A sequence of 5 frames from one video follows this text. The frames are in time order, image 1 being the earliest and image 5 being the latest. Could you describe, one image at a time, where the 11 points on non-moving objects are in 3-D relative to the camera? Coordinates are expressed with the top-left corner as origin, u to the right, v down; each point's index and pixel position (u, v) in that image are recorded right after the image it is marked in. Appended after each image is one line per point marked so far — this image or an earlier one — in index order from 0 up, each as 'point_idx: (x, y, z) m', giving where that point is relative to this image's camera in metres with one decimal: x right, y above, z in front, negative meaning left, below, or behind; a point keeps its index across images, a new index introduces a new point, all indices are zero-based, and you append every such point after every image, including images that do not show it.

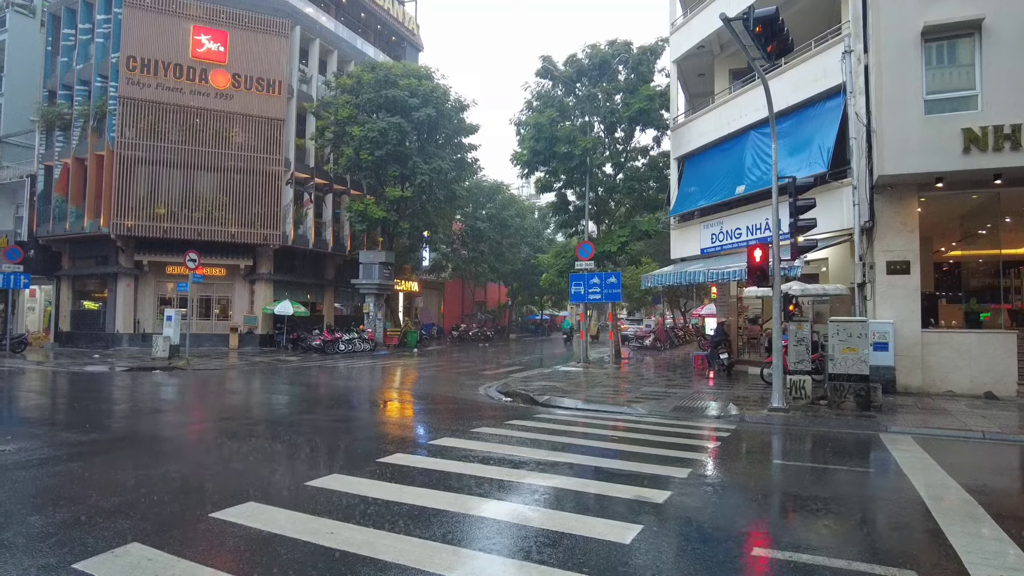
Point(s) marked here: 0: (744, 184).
0: (+5.9, +2.7, +16.8) m
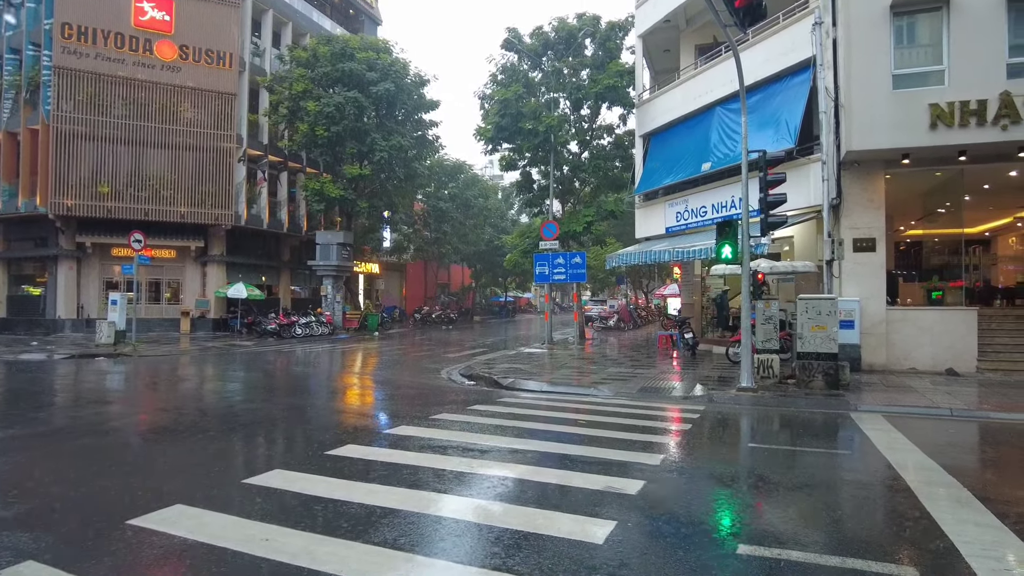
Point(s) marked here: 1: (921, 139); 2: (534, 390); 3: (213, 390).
0: (+5.0, +3.2, +16.5) m
1: (+7.8, +2.8, +12.5) m
2: (+0.4, -1.9, +12.2) m
3: (-5.4, -1.8, +11.9) m
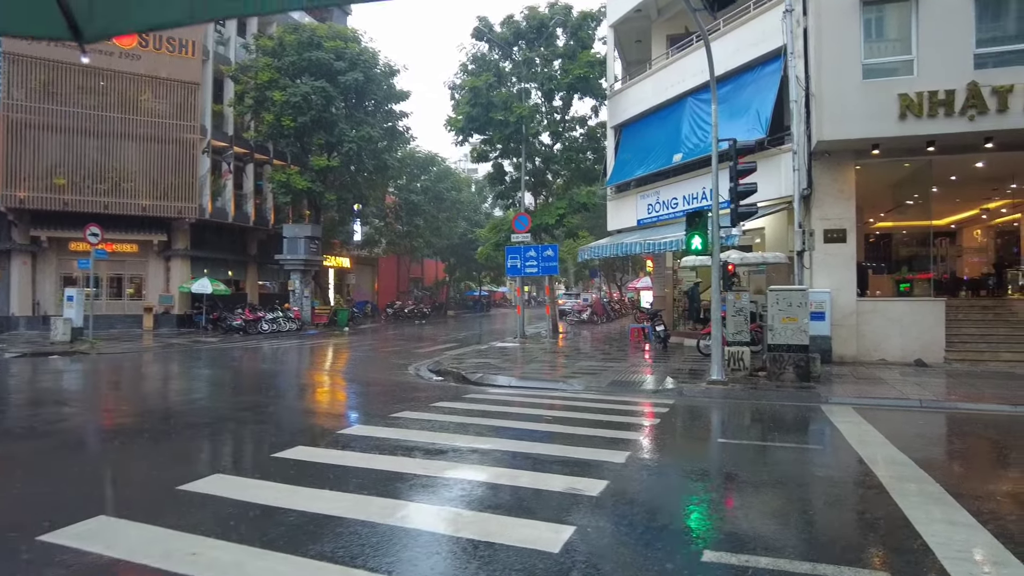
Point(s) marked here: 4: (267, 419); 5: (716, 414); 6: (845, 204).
0: (+4.2, +3.4, +16.4) m
1: (+7.2, +3.0, +12.5) m
2: (-0.2, -1.8, +12.0) m
3: (-6.0, -1.7, +11.4) m
4: (-3.1, -1.7, +8.4) m
5: (+2.8, -1.7, +8.9) m
6: (+7.0, +1.7, +13.7) m
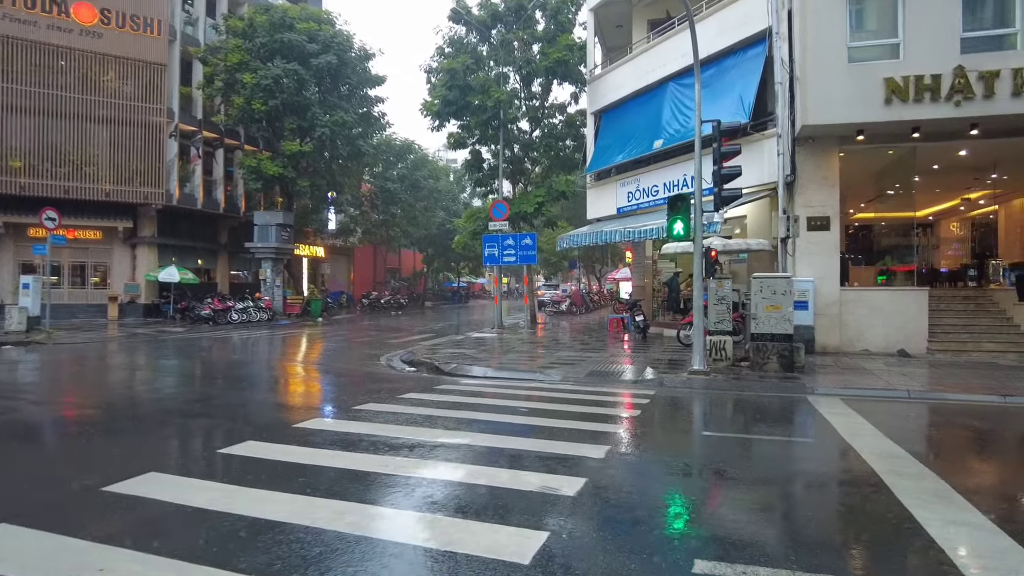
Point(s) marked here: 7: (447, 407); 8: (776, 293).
0: (+3.7, +3.6, +16.0) m
1: (+6.8, +3.2, +12.2) m
2: (-0.6, -1.5, +11.5) m
3: (-6.4, -1.5, +10.8) m
4: (-3.5, -1.5, +7.9) m
5: (+2.4, -1.5, +8.6) m
6: (+6.5, +2.0, +13.4) m
7: (-0.8, -1.5, +8.1) m
8: (+4.4, -0.1, +11.1) m
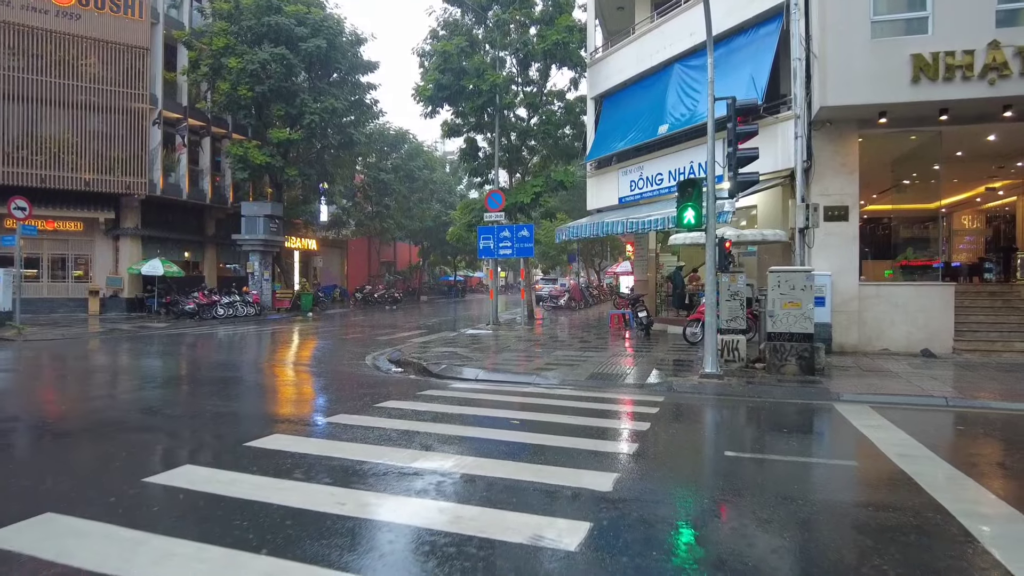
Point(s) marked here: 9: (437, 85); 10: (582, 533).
0: (+3.6, +3.8, +15.2) m
1: (+6.7, +3.3, +11.4) m
2: (-0.7, -1.4, +10.7) m
3: (-6.5, -1.4, +10.0) m
4: (-3.5, -1.4, +7.1) m
5: (+2.3, -1.5, +7.8) m
6: (+6.4, +2.1, +12.6) m
7: (-0.9, -1.4, +7.2) m
8: (+4.3, 0.0, +10.2) m
9: (-2.2, +5.9, +19.3) m
10: (+0.4, -1.5, +4.2) m
